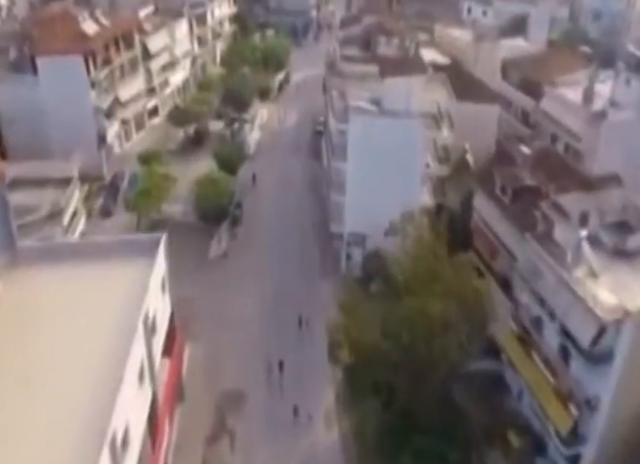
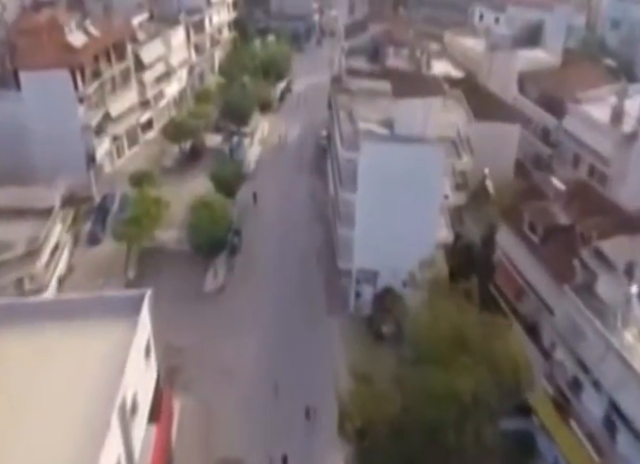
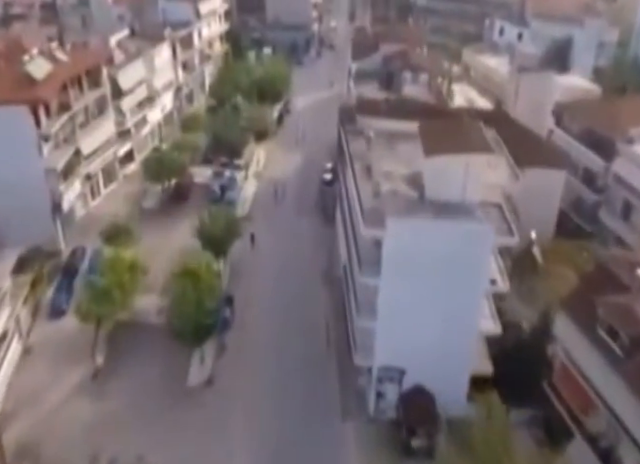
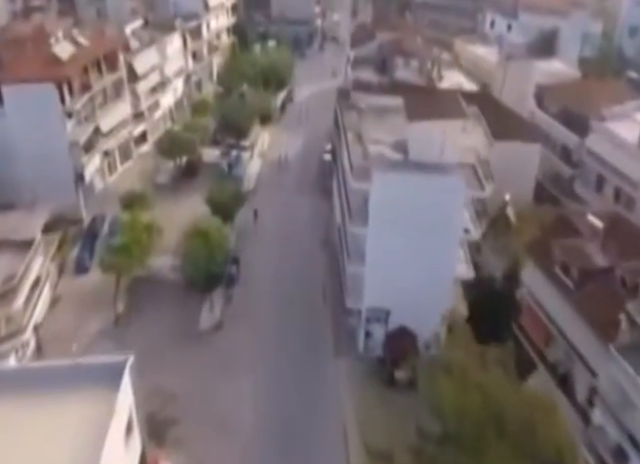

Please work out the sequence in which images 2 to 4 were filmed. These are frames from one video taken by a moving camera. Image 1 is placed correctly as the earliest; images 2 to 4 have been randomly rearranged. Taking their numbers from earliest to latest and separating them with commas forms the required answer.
2, 4, 3
